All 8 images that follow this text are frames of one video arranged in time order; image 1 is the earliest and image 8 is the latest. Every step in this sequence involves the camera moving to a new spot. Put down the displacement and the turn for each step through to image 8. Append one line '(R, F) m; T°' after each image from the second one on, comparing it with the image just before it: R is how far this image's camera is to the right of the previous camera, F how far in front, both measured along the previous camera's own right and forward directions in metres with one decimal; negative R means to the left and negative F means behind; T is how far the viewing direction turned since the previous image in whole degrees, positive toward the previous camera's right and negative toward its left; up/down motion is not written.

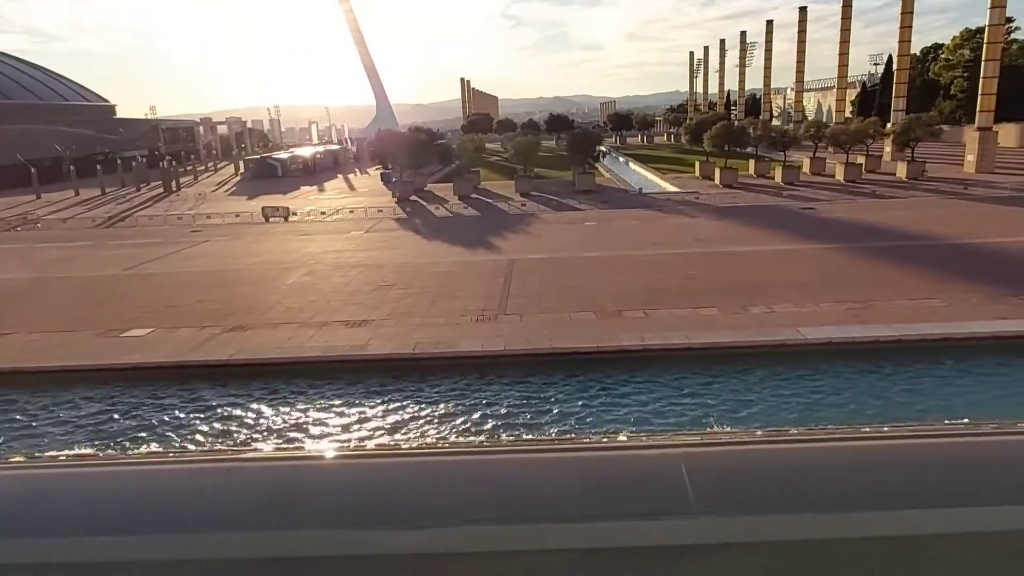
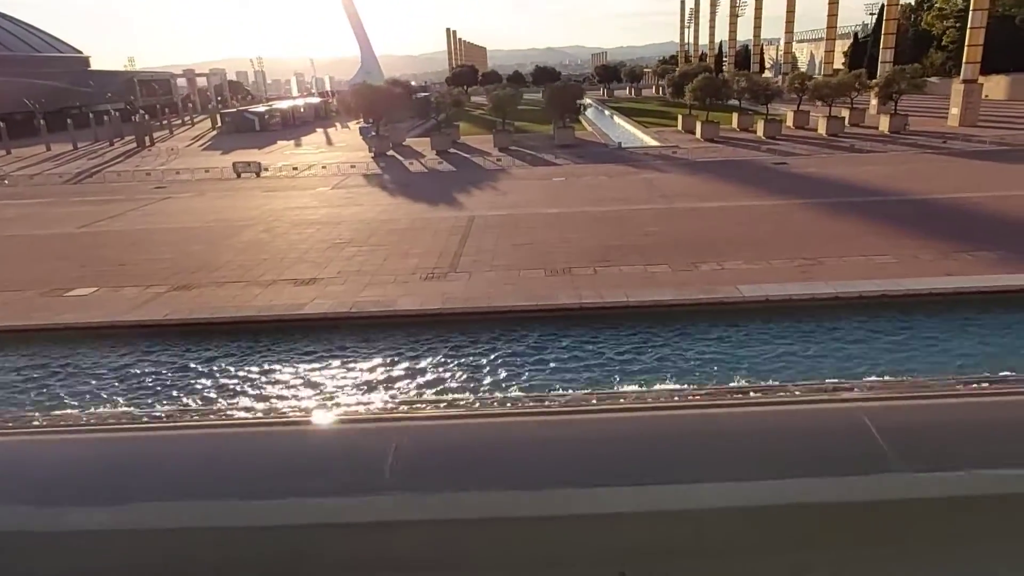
(+0.6, +0.1) m; 0°
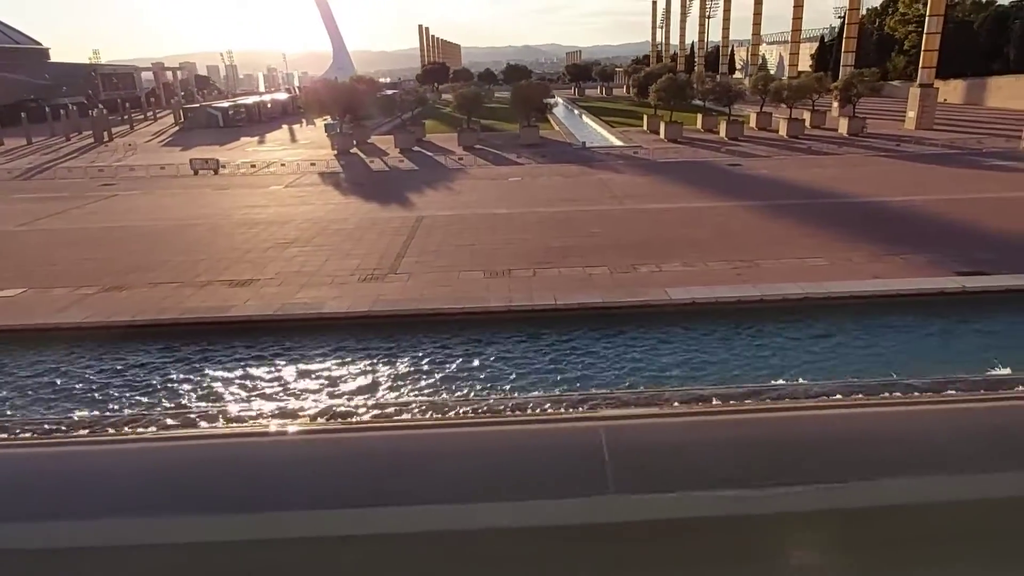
(+0.5, 0.0) m; +2°
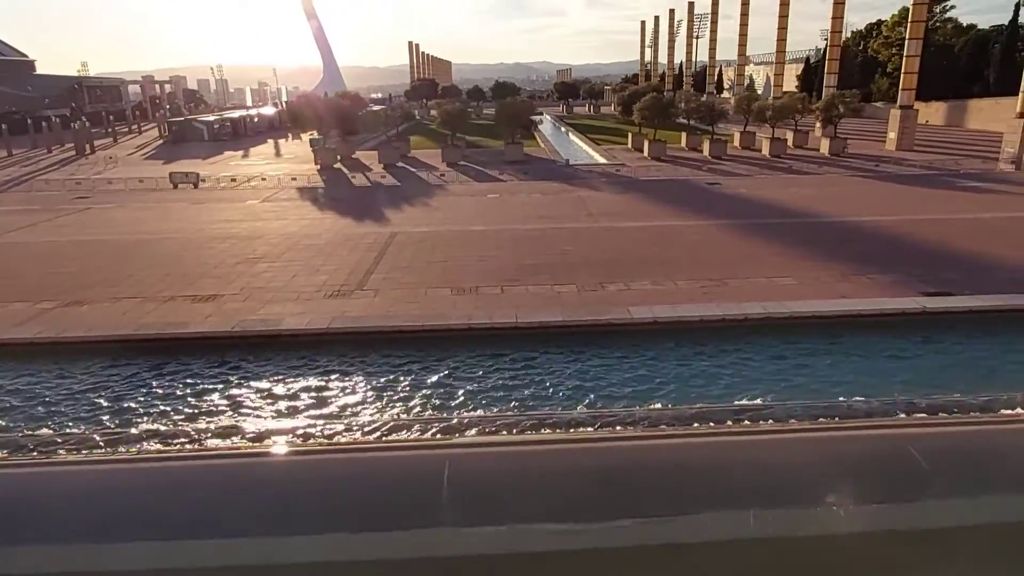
(+0.3, +0.1) m; +1°
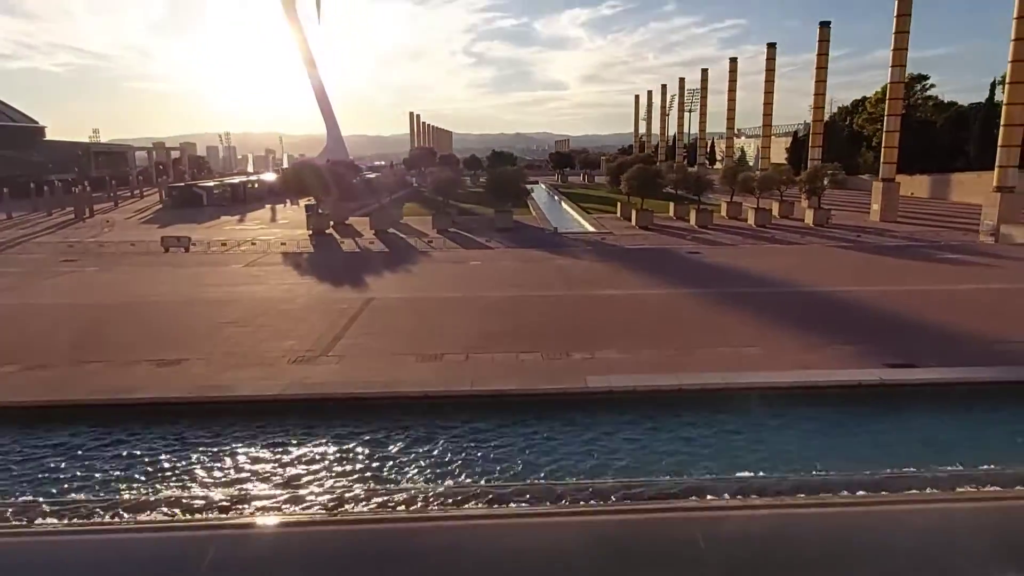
(+0.5, -0.1) m; 0°
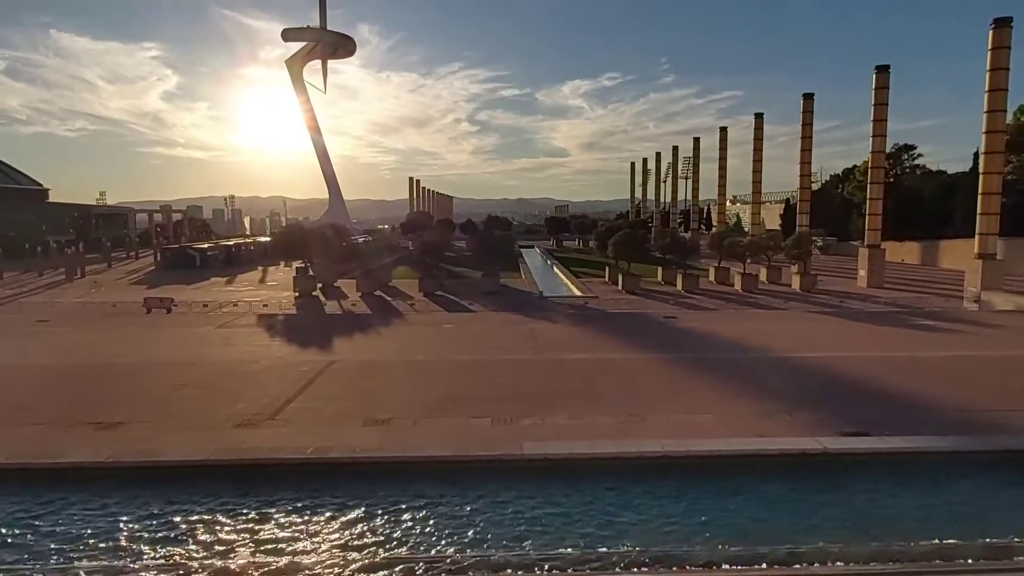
(+0.7, 0.0) m; 0°
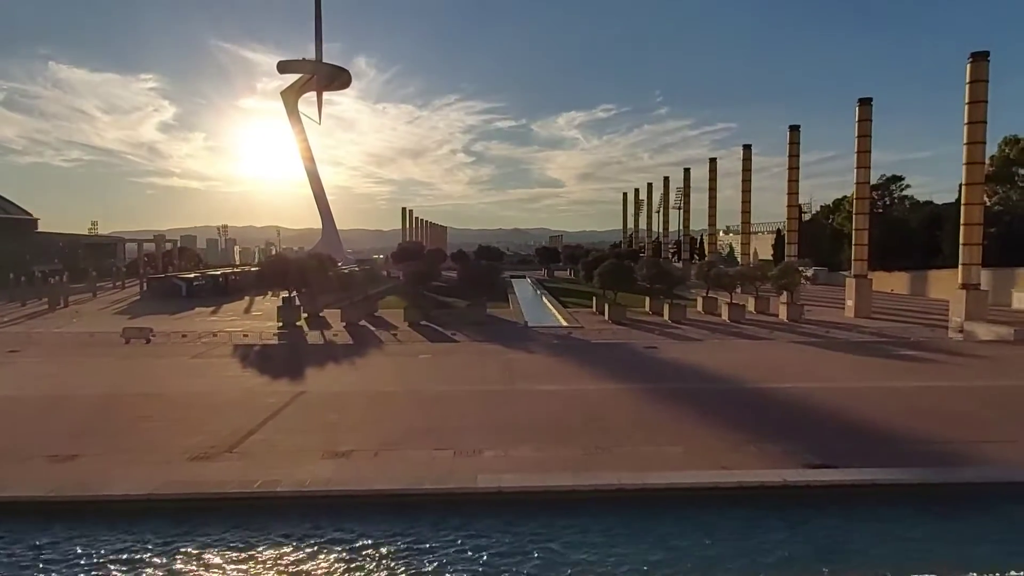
(+0.4, +0.1) m; 0°
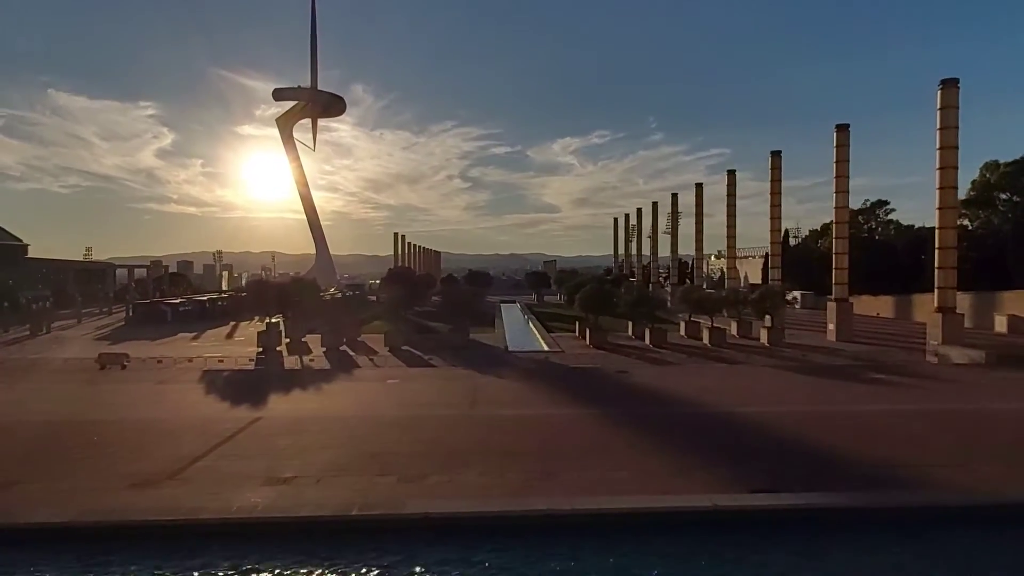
(+0.7, -0.1) m; 0°
